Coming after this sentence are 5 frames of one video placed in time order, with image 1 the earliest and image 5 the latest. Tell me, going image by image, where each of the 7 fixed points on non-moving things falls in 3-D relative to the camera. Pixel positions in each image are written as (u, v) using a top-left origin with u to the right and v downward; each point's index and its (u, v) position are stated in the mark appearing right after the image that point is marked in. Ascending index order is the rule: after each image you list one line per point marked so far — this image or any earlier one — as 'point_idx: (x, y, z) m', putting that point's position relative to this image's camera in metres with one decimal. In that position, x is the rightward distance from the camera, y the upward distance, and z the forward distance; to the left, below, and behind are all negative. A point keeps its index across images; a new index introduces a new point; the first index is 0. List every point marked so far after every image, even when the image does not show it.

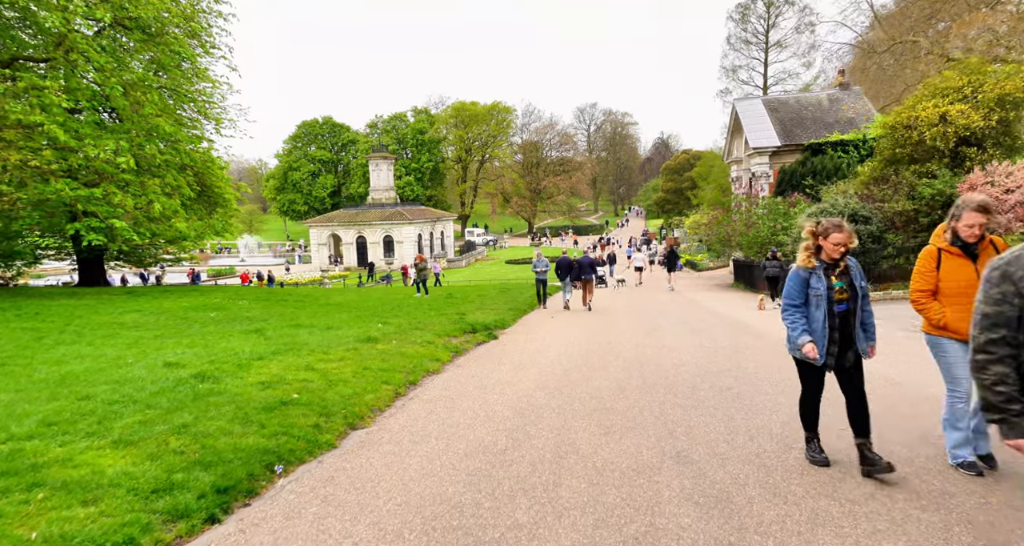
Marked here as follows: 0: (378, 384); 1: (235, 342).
0: (-1.5, -1.2, +7.4) m
1: (-4.1, -1.0, +9.9) m
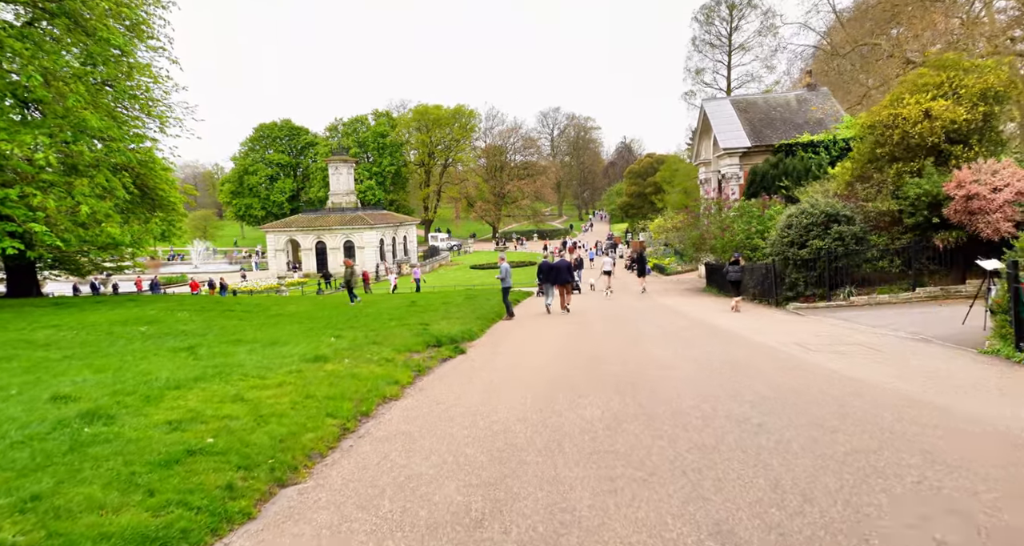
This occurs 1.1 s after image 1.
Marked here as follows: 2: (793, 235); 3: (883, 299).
0: (-1.7, -1.3, +6.1) m
1: (-4.5, -1.1, +8.5) m
2: (+7.6, +1.0, +18.4) m
3: (+9.1, -0.7, +16.6) m
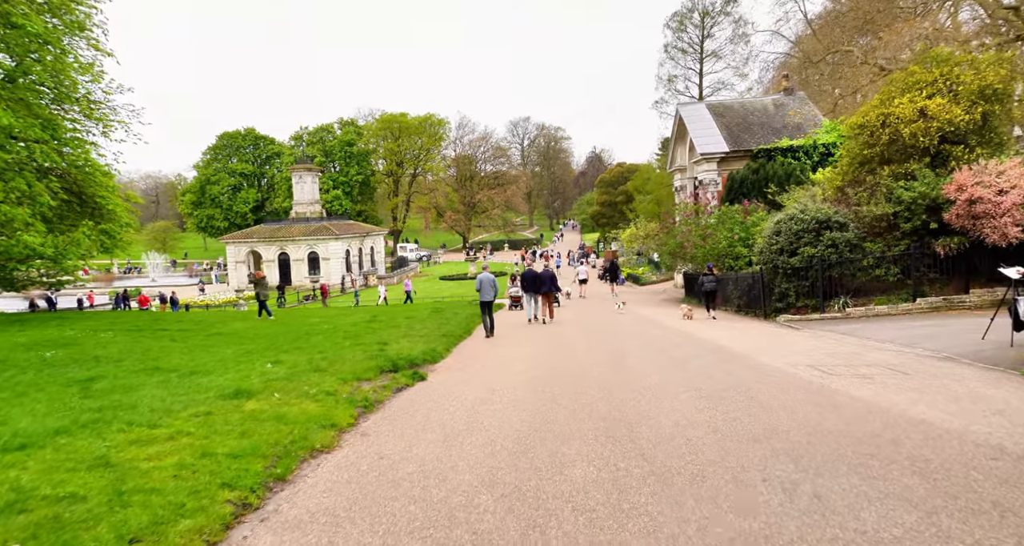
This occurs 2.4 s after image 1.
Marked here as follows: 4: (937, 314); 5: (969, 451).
0: (-1.9, -1.4, +4.4) m
1: (-4.8, -1.3, +6.7) m
2: (+6.8, +0.8, +17.1) m
3: (+8.4, -0.9, +15.4) m
4: (+9.2, -0.9, +14.6) m
5: (+3.2, -1.3, +4.8) m
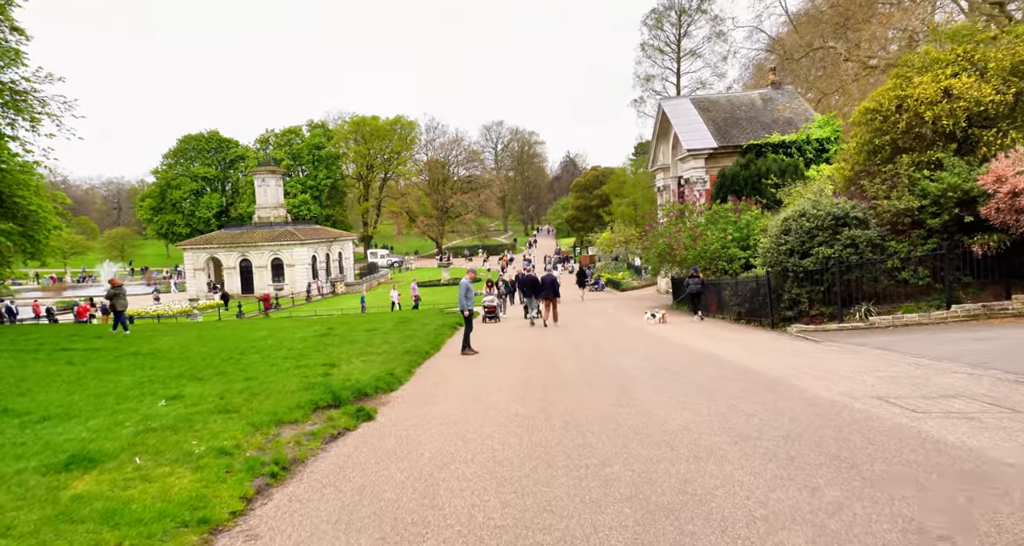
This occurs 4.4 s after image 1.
0: (-2.0, -1.4, +2.0) m
1: (-5.0, -1.4, +4.2) m
2: (+6.3, +0.7, +15.1) m
3: (+7.9, -0.9, +13.4) m
4: (+8.7, -0.9, +12.7) m
5: (+3.1, -1.2, +2.6) m
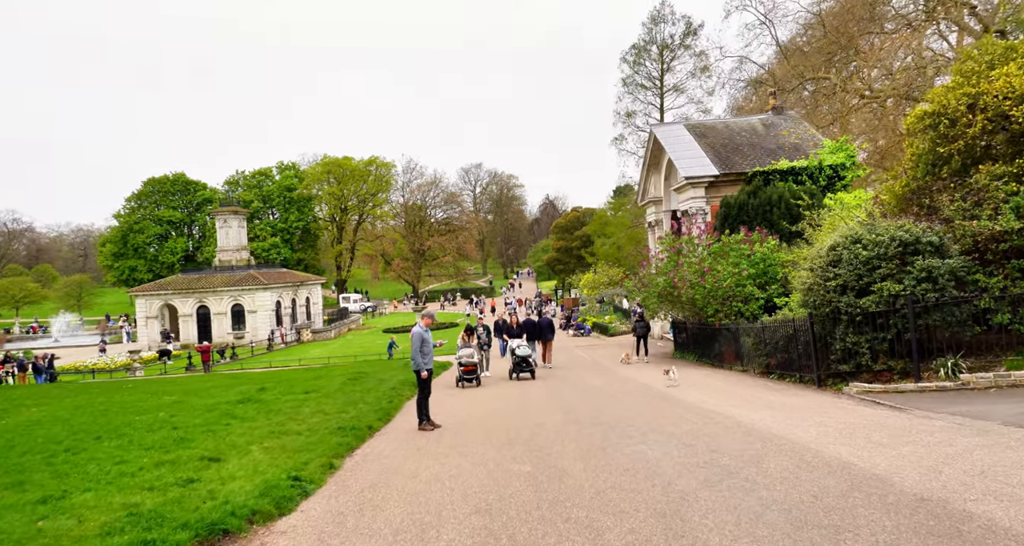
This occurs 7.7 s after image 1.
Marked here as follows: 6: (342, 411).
0: (-2.1, -1.4, -1.7) m
1: (-5.1, -1.5, +0.4) m
2: (+5.8, -0.1, +11.7) m
3: (+7.5, -1.5, +10.0) m
4: (+8.4, -1.5, +9.3) m
5: (+3.1, -1.2, -1.0) m
6: (-2.9, -2.4, +11.4) m
